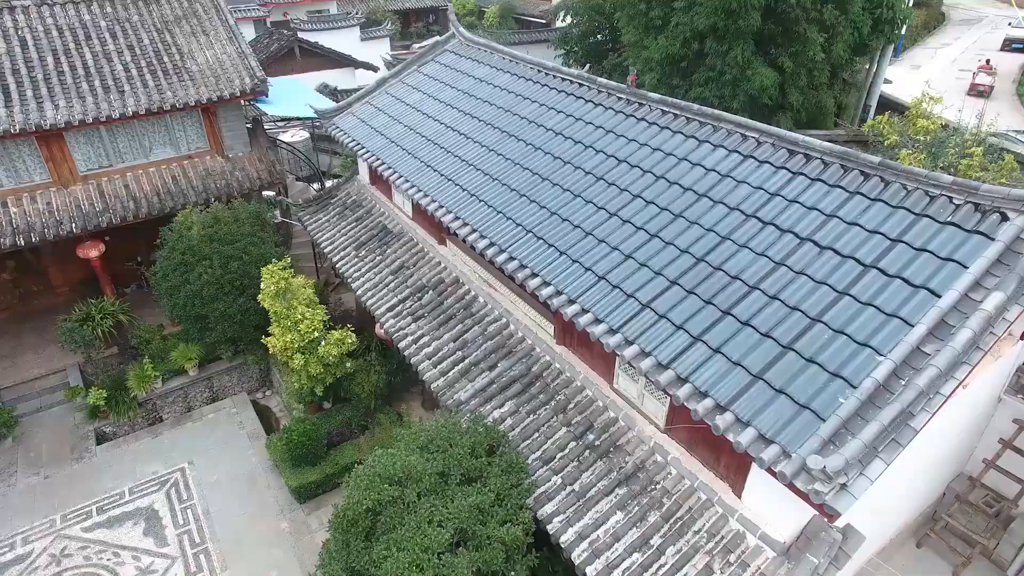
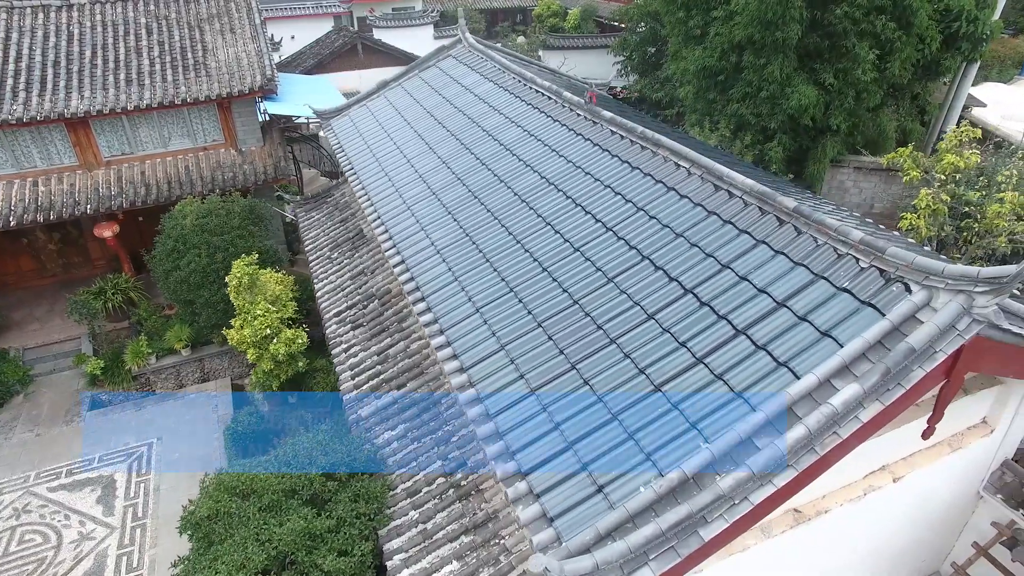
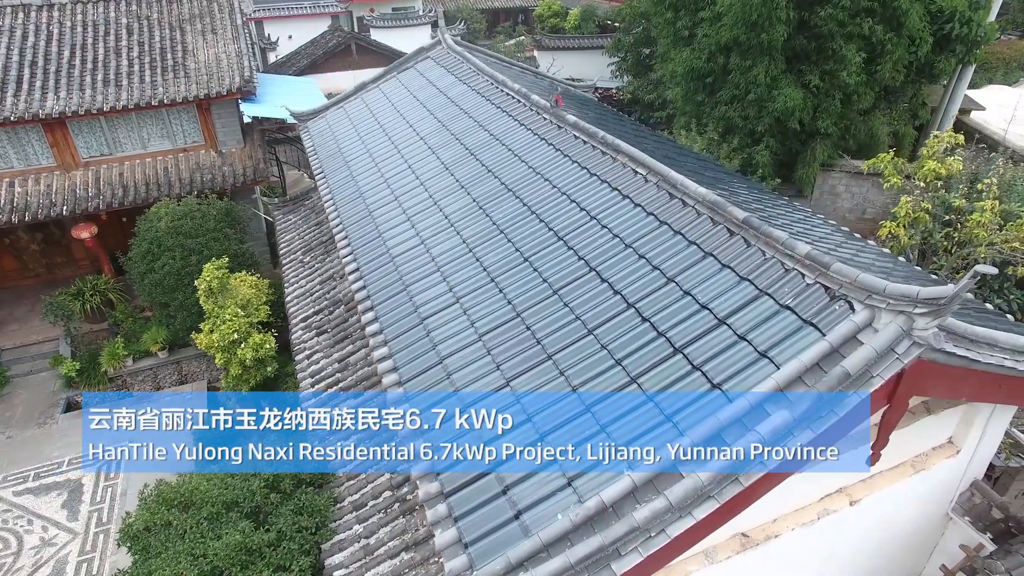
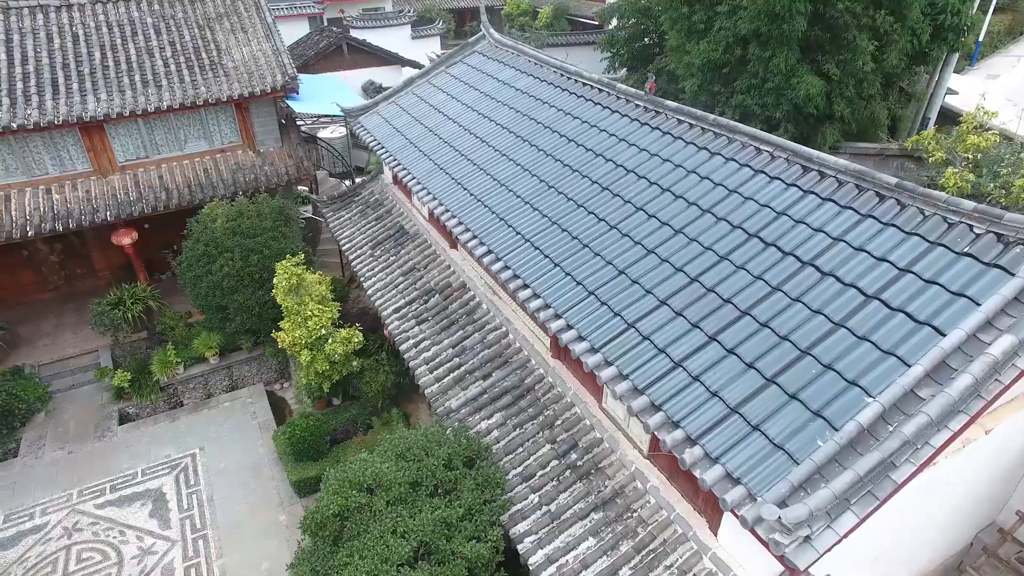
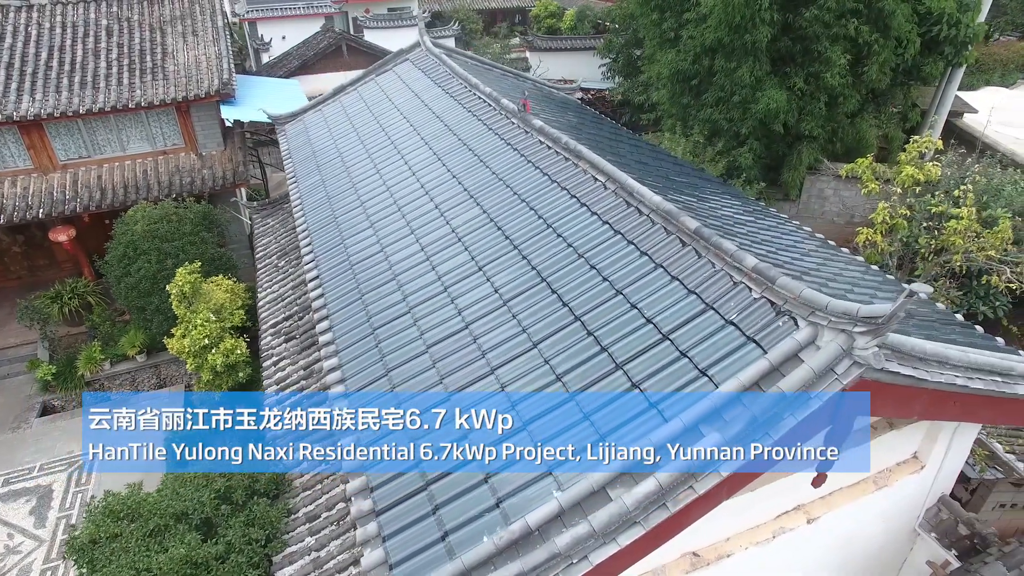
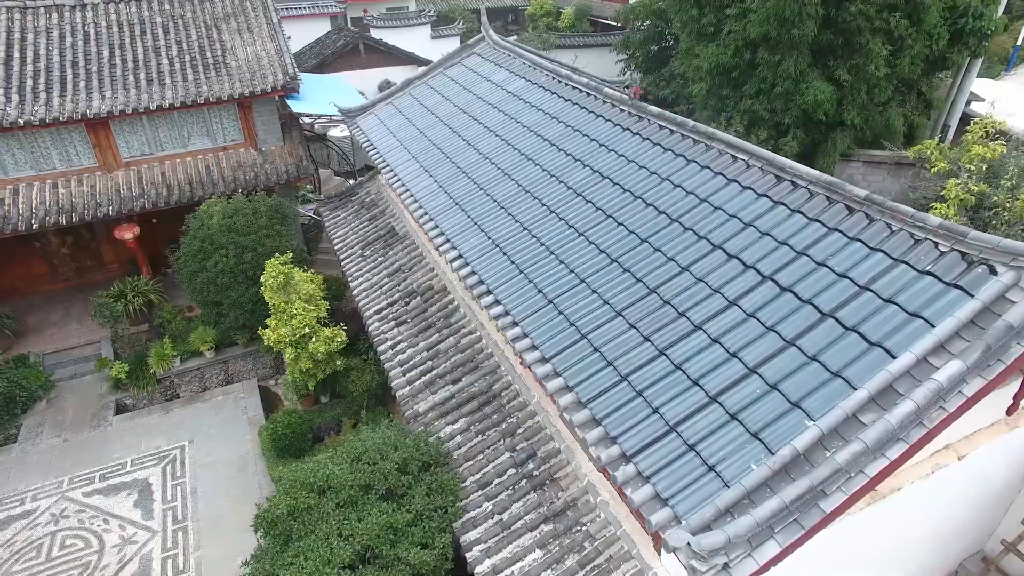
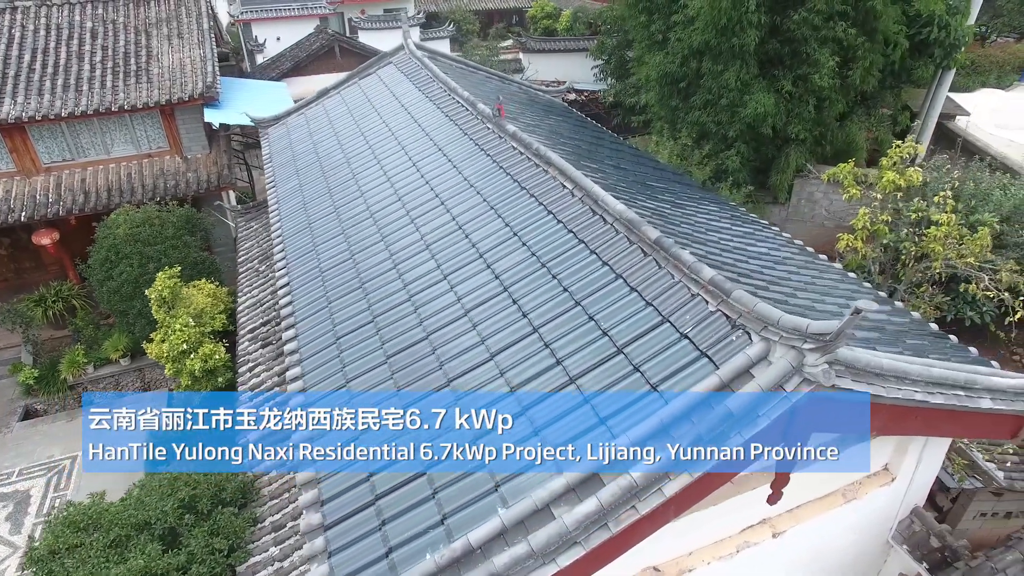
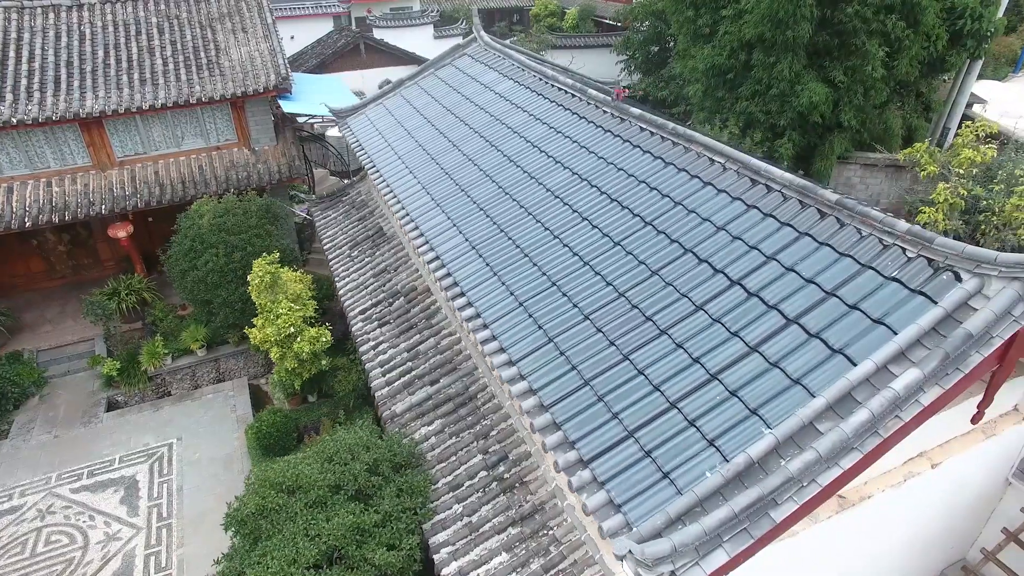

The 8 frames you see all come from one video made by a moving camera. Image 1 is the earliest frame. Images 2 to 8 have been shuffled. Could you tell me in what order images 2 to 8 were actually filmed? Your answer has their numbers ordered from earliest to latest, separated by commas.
4, 6, 8, 2, 3, 5, 7
